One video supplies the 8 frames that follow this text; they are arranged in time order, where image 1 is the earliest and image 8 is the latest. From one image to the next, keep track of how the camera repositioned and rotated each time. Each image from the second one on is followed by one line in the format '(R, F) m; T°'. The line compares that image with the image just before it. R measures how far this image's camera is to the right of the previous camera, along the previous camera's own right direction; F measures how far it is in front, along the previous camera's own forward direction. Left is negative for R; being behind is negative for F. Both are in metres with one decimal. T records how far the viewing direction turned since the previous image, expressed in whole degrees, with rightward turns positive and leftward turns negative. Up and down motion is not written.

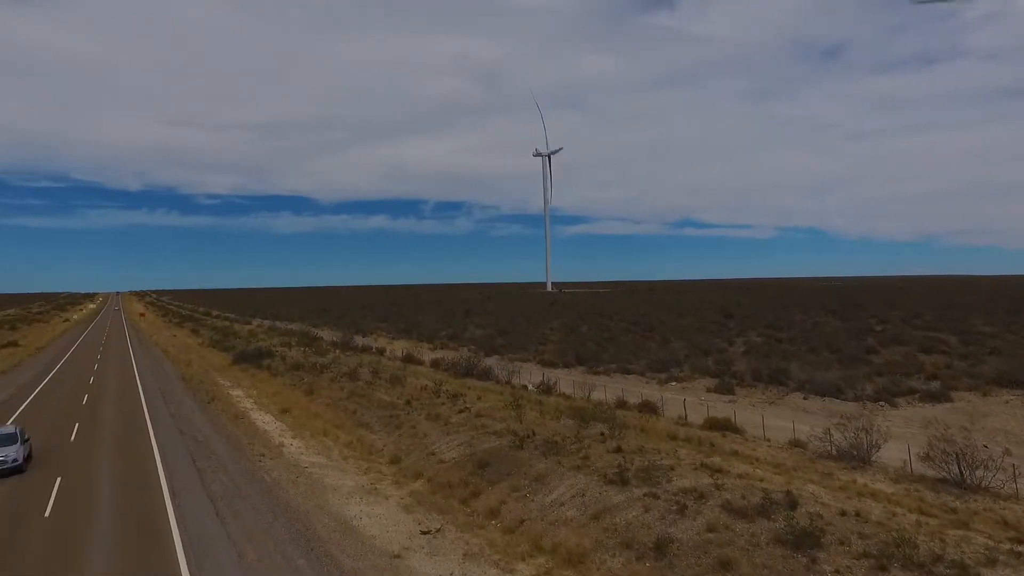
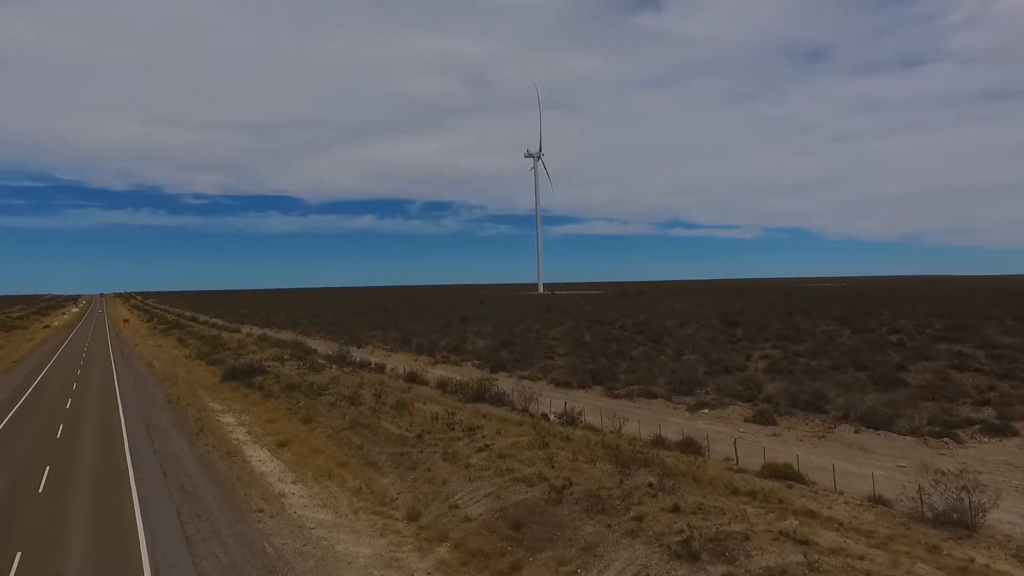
(-0.8, +1.5) m; +1°
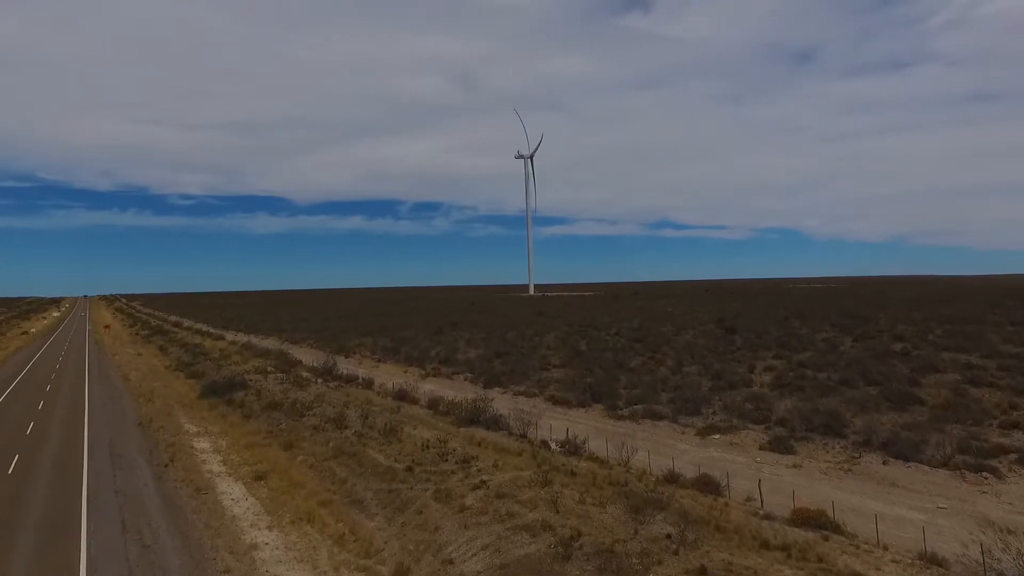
(-0.2, +1.2) m; +1°
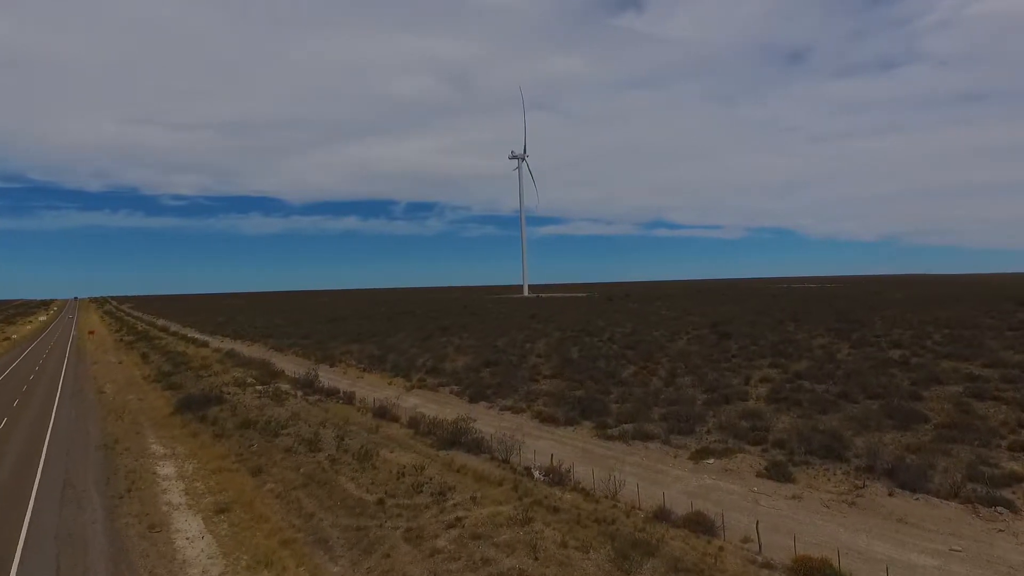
(+0.3, +0.9) m; 0°
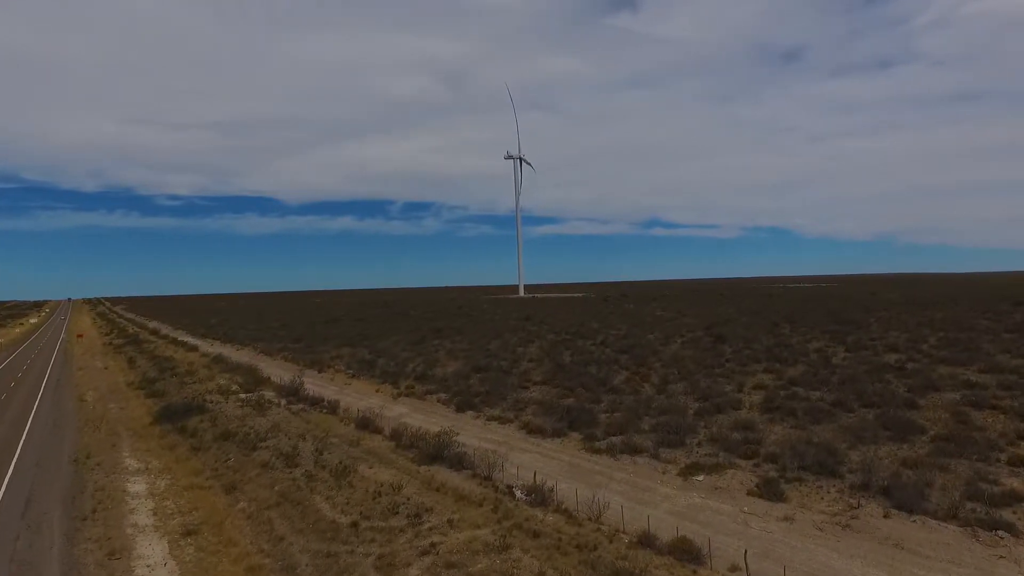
(+0.4, +0.6) m; 0°
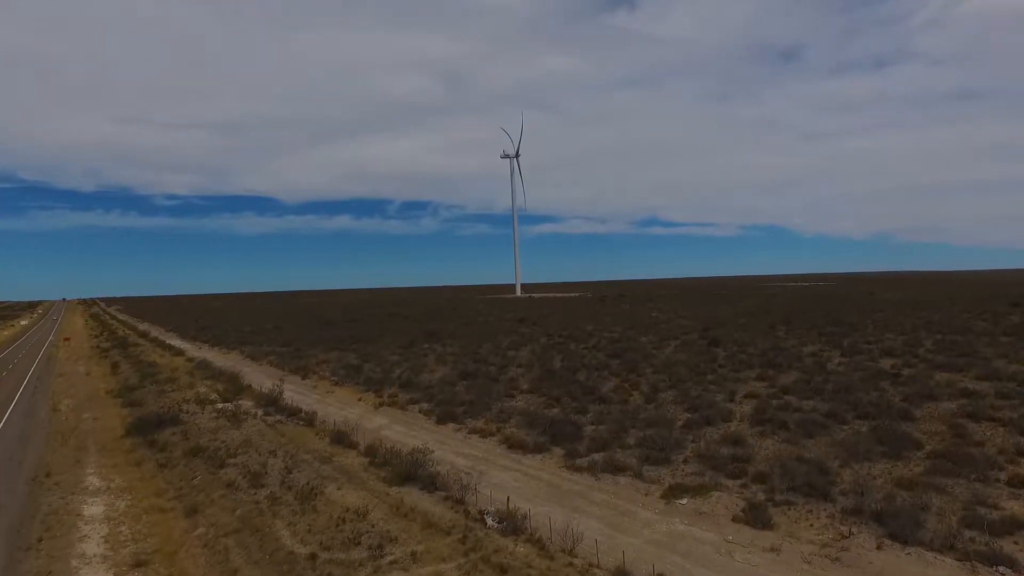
(+0.6, +0.8) m; 0°
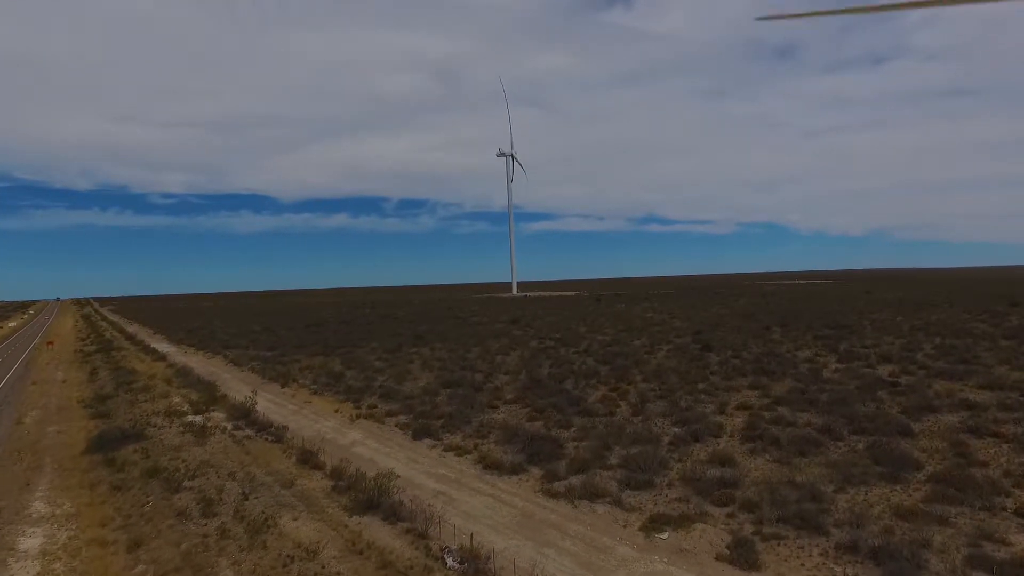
(+0.7, +1.1) m; 0°
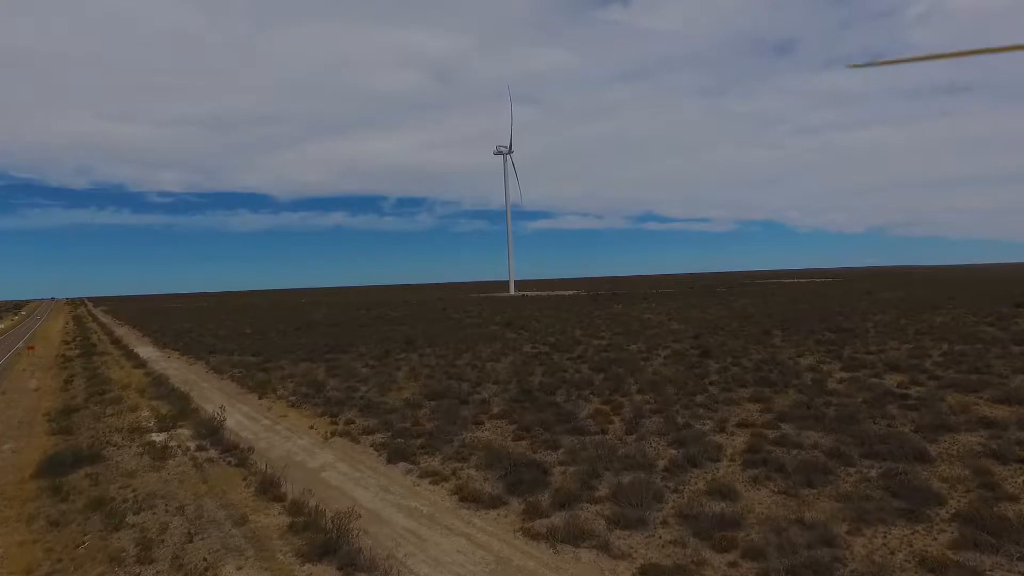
(+0.5, +1.6) m; 0°
